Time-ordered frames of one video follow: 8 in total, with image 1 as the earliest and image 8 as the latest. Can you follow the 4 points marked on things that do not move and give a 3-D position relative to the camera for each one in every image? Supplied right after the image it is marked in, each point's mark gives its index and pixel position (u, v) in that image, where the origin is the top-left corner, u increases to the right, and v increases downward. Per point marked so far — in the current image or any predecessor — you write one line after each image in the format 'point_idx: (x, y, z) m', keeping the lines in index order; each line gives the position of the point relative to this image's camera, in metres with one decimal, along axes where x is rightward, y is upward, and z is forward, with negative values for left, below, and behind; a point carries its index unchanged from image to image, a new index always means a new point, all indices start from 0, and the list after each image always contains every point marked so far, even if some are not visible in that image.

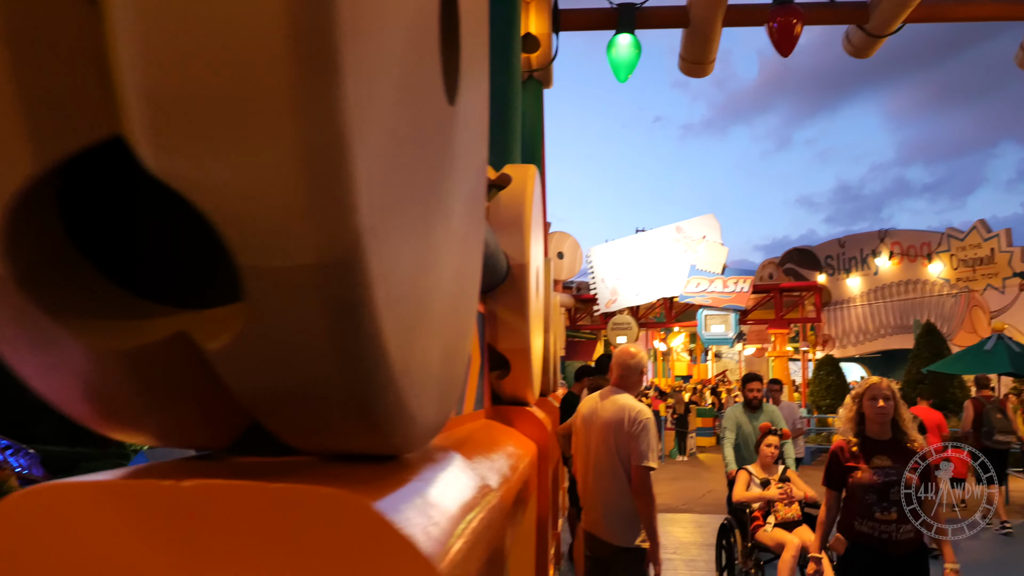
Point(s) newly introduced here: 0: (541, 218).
0: (+0.1, +0.3, +2.8) m
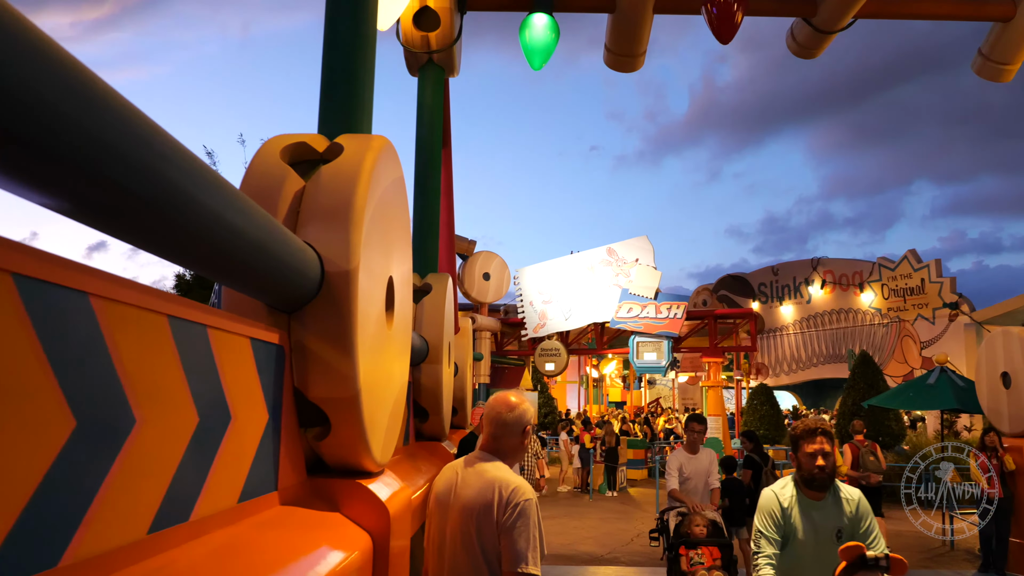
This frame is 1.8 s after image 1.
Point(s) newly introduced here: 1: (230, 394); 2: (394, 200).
0: (-0.3, +0.2, +2.0) m
1: (-0.4, -0.2, +1.3) m
2: (-0.3, +0.2, +2.0) m
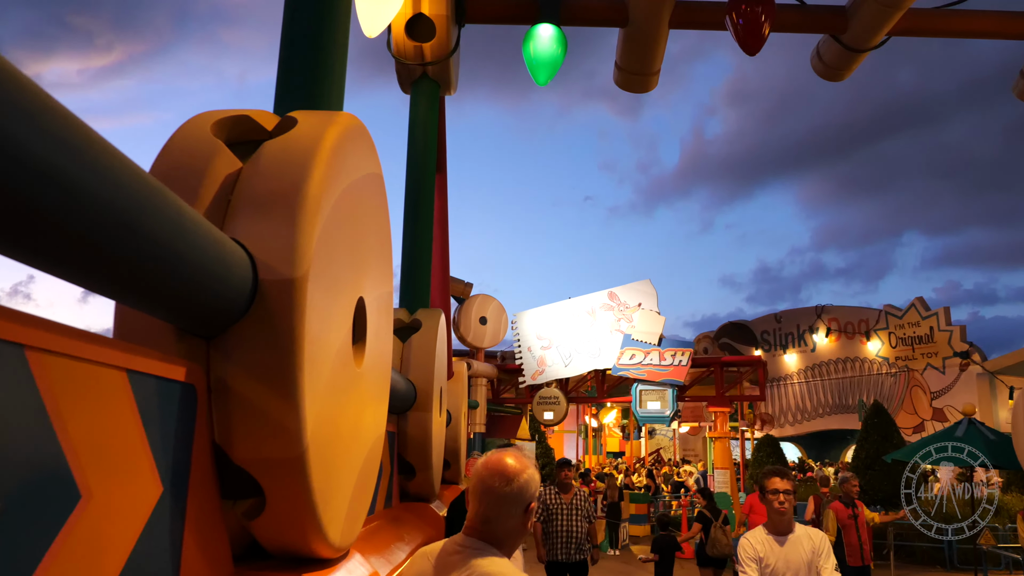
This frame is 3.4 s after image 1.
0: (-0.3, +0.2, +1.6) m
1: (-0.4, -0.2, +0.8) m
2: (-0.3, +0.2, +1.6) m
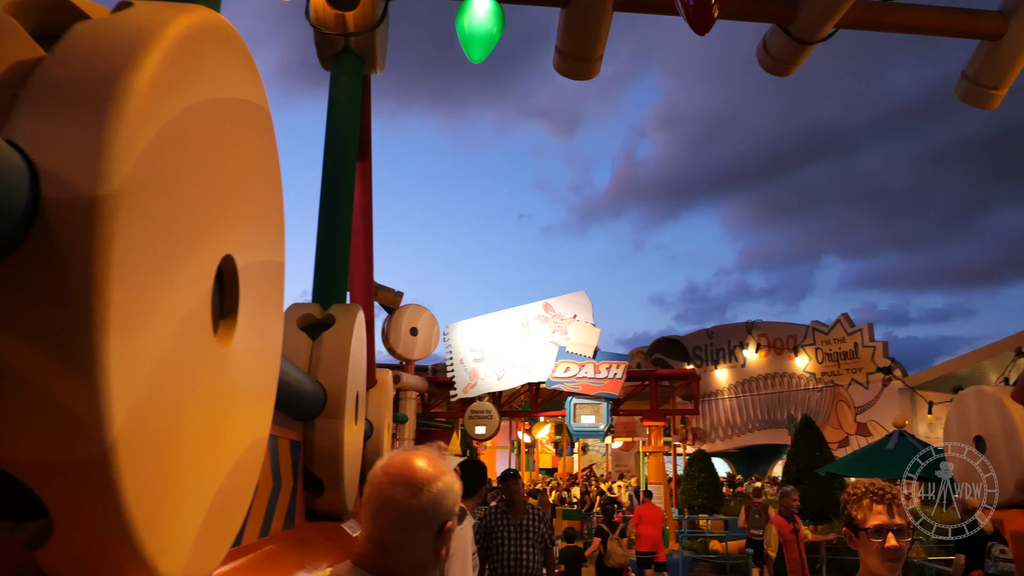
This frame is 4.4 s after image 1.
0: (-0.4, +0.2, +1.2) m
1: (-0.5, -0.1, +0.4) m
2: (-0.4, +0.2, +1.2) m
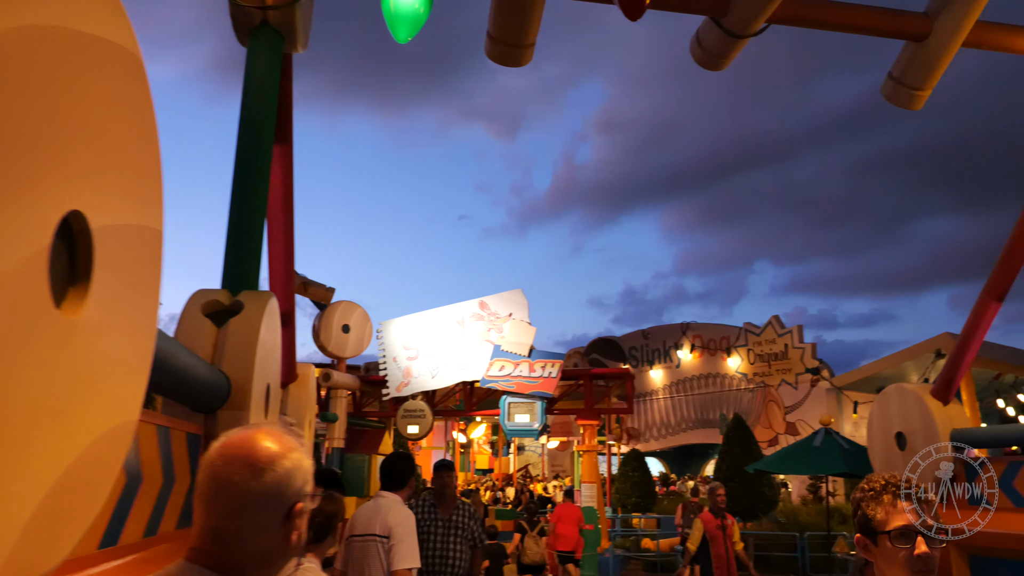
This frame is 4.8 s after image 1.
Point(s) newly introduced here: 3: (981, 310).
0: (-0.6, +0.3, +1.1) m
1: (-0.6, 0.0, +0.3) m
2: (-0.6, +0.3, +1.1) m
3: (+3.0, -0.1, +5.0) m
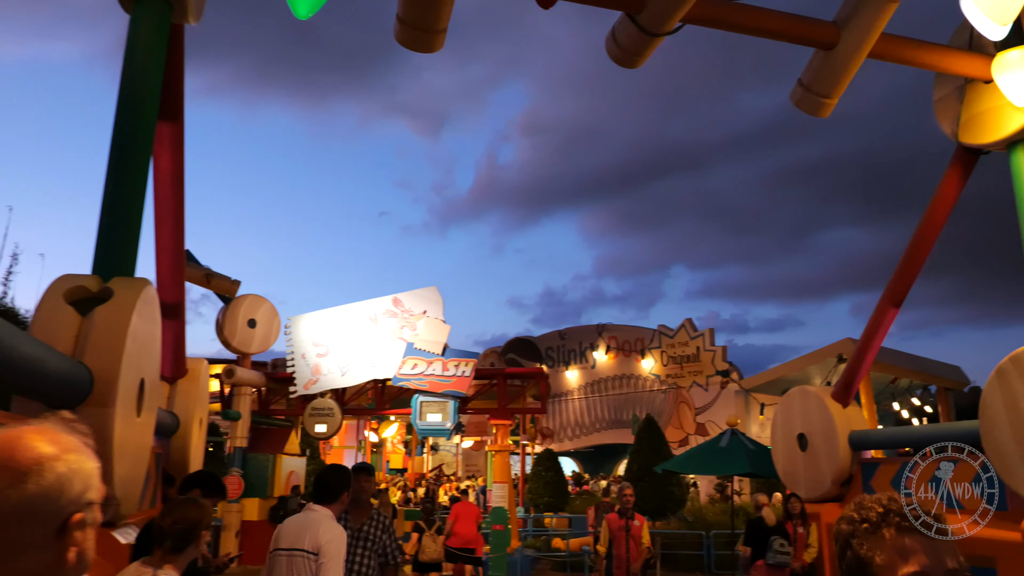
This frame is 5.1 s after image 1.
0: (-0.7, +0.3, +0.9) m
1: (-0.7, 0.0, +0.1) m
2: (-0.7, +0.3, +0.9) m
3: (+2.4, -0.2, +5.1) m
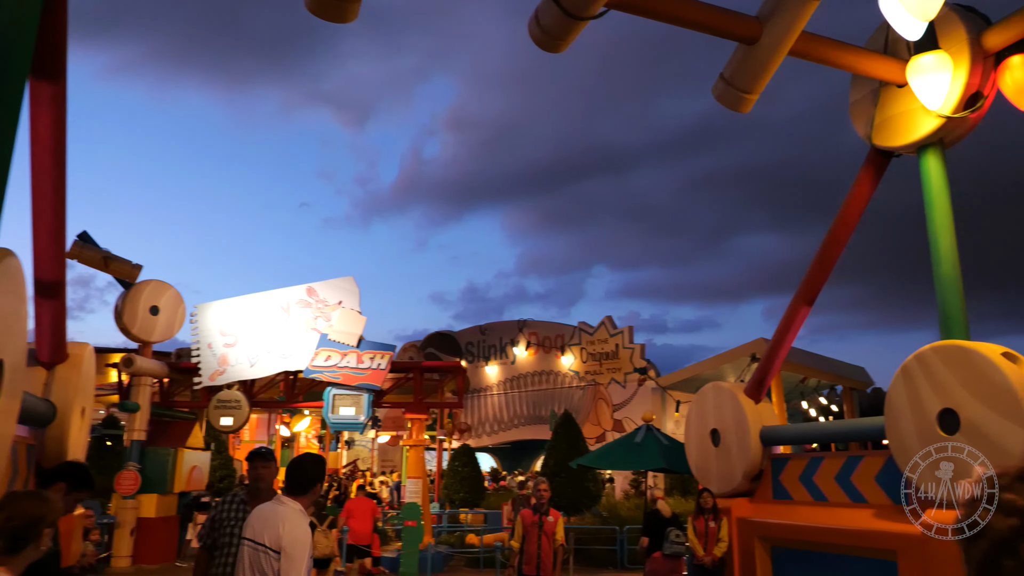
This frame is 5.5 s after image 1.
0: (-0.8, +0.4, +0.6) m
1: (-0.7, +0.1, -0.1) m
2: (-0.8, +0.4, +0.6) m
3: (+1.8, -0.2, +5.2) m
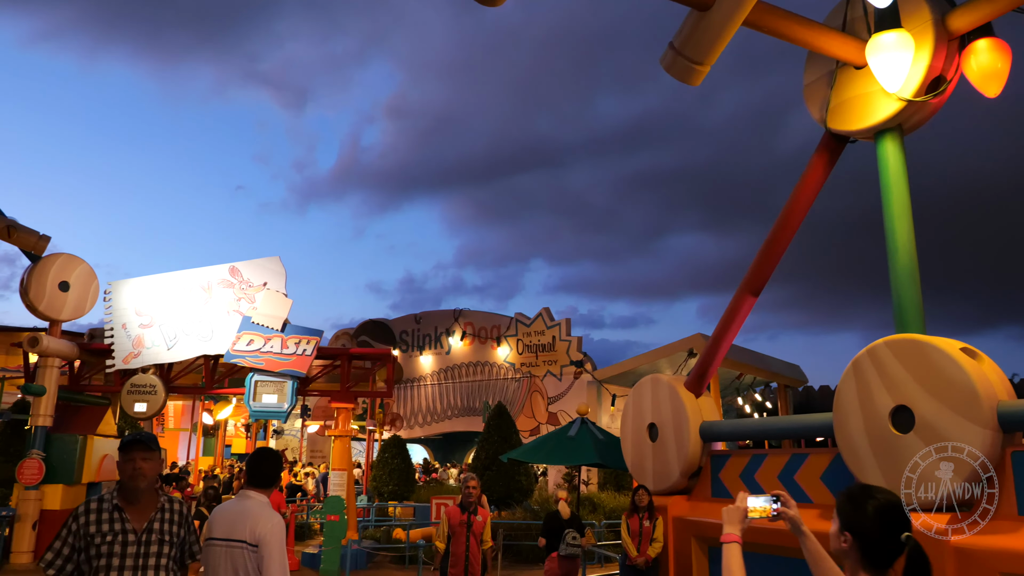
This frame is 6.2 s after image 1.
0: (-0.9, +0.5, +0.2) m
1: (-0.7, +0.1, -0.5) m
2: (-0.9, +0.5, +0.2) m
3: (+1.4, -0.1, +5.0) m
